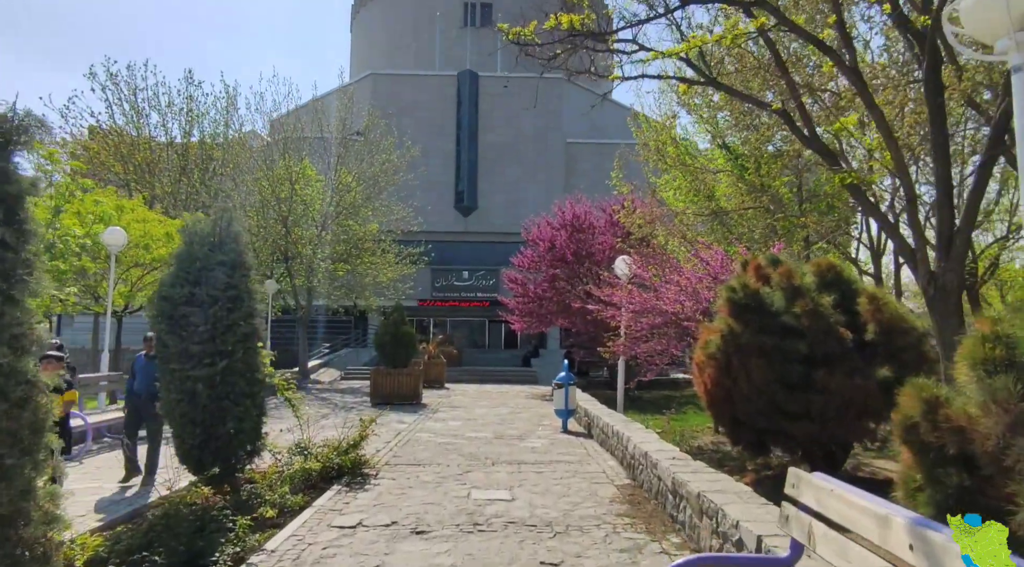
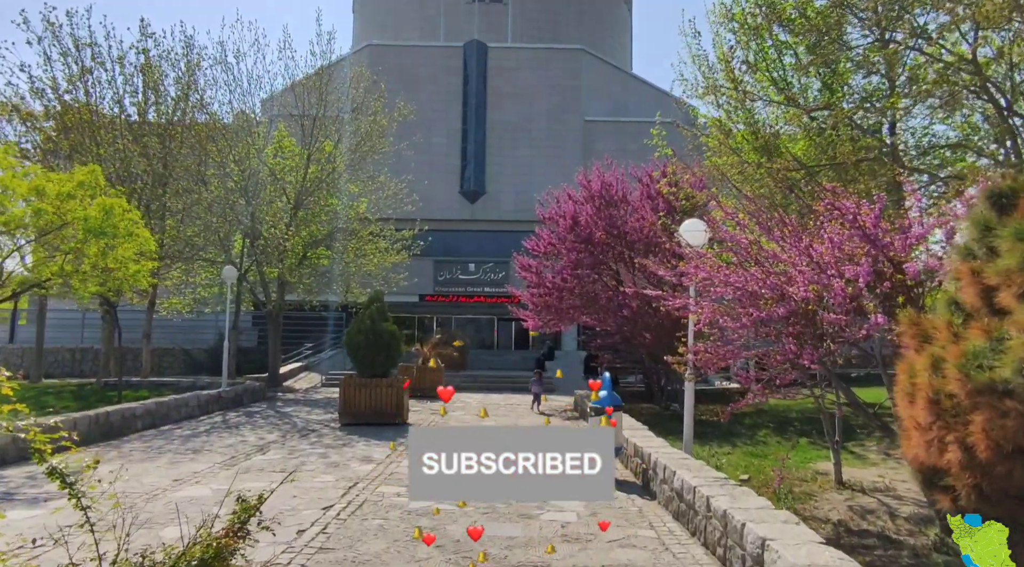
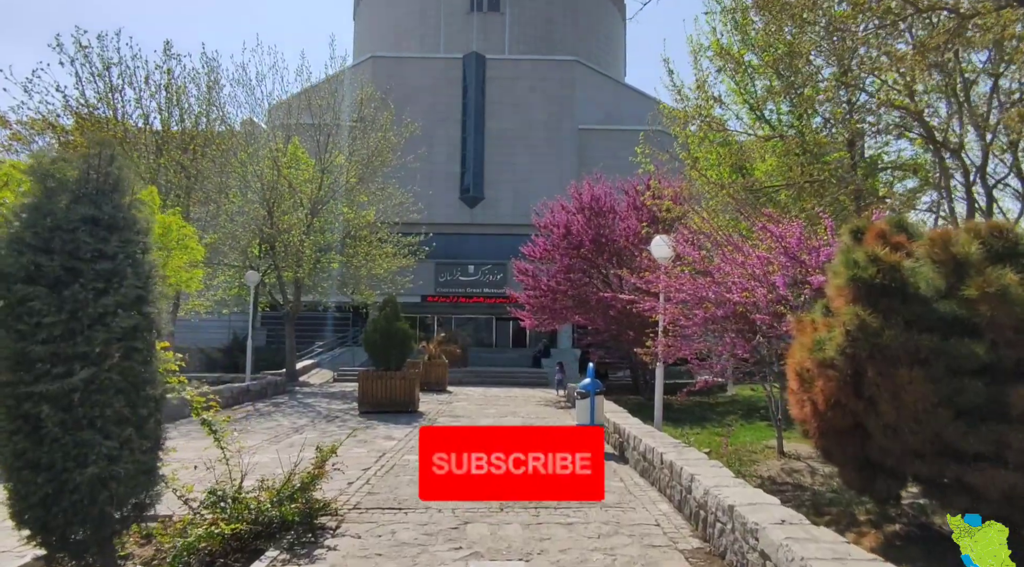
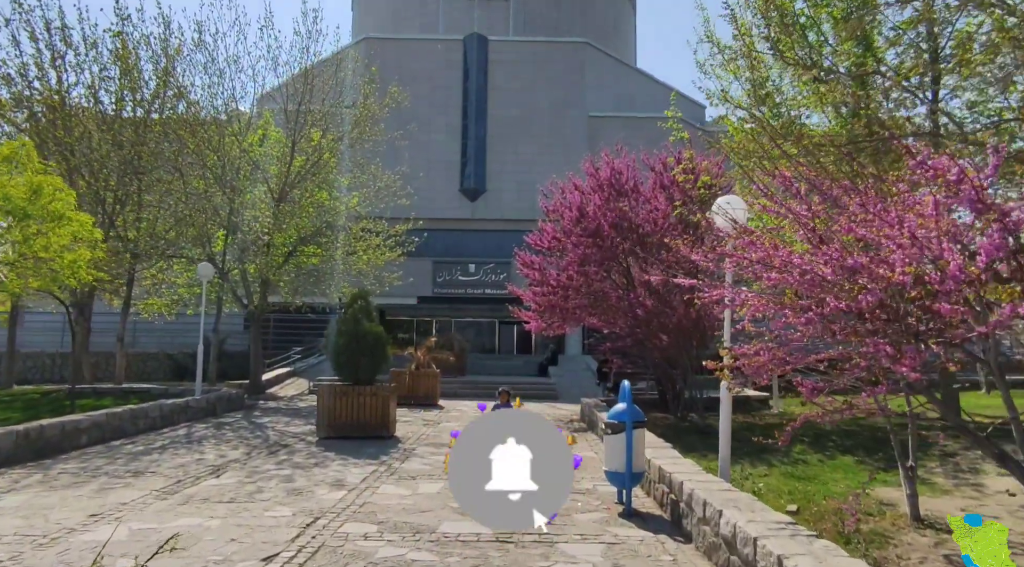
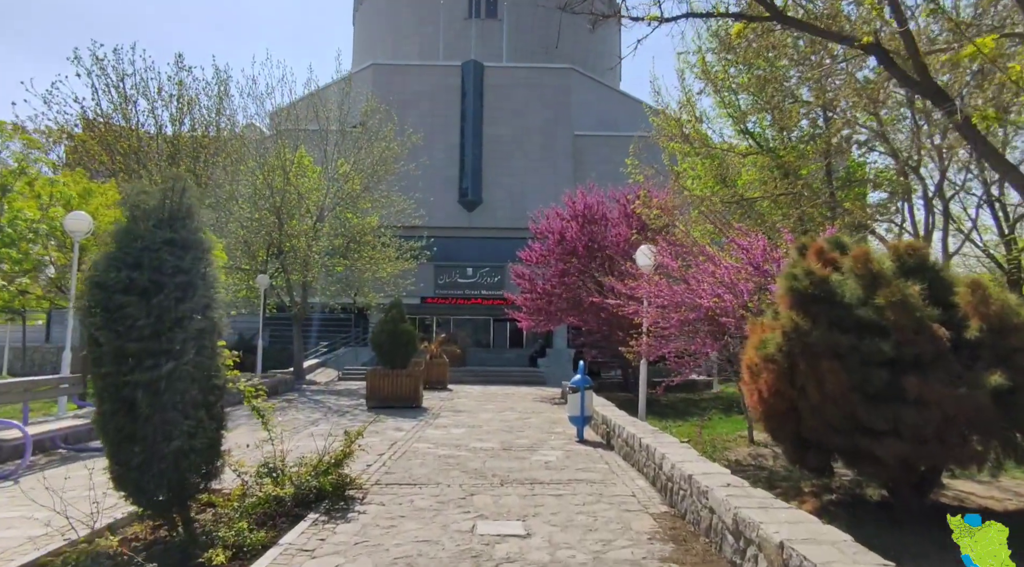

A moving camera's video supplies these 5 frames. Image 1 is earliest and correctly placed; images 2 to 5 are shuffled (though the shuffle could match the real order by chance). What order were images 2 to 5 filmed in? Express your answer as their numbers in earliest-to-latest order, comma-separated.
5, 3, 2, 4
